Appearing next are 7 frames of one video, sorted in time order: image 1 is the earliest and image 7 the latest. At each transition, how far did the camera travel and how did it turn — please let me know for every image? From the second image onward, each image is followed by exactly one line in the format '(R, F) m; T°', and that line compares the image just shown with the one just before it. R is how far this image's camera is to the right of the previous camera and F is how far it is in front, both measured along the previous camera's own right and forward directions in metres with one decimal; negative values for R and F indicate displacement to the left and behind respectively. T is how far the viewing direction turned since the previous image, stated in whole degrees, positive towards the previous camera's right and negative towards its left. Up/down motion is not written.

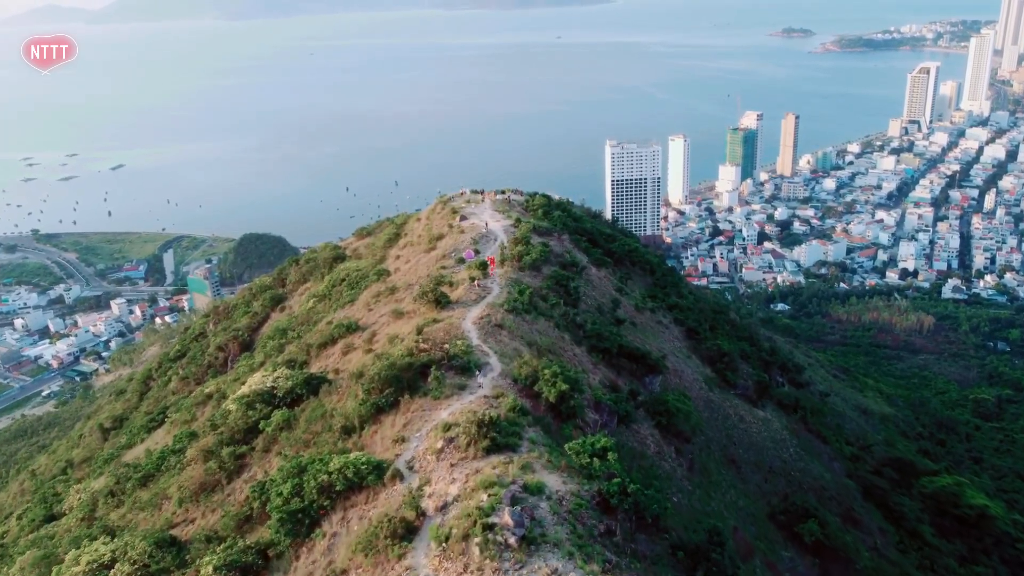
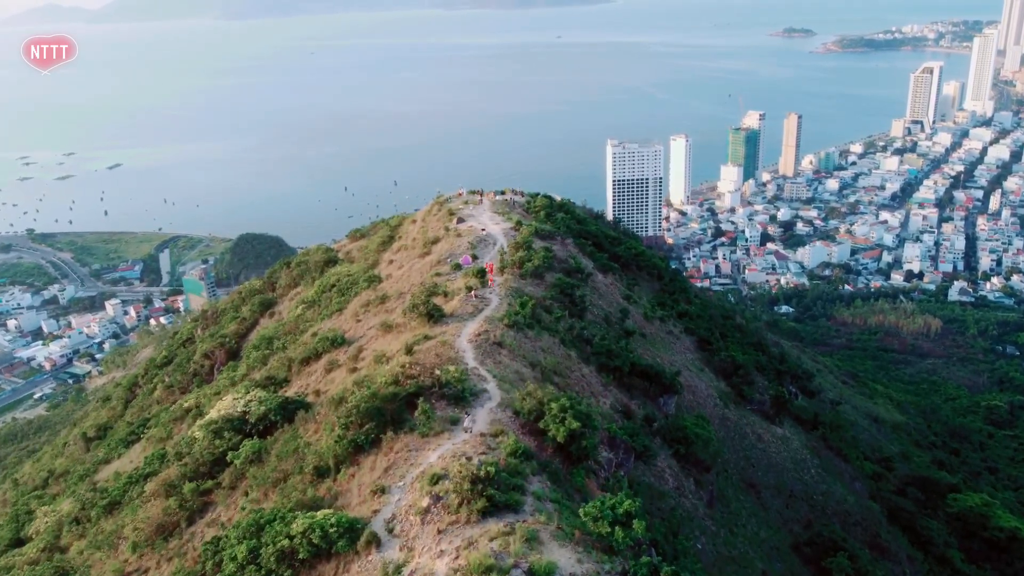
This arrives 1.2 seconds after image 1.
(0.0, +1.0) m; 0°
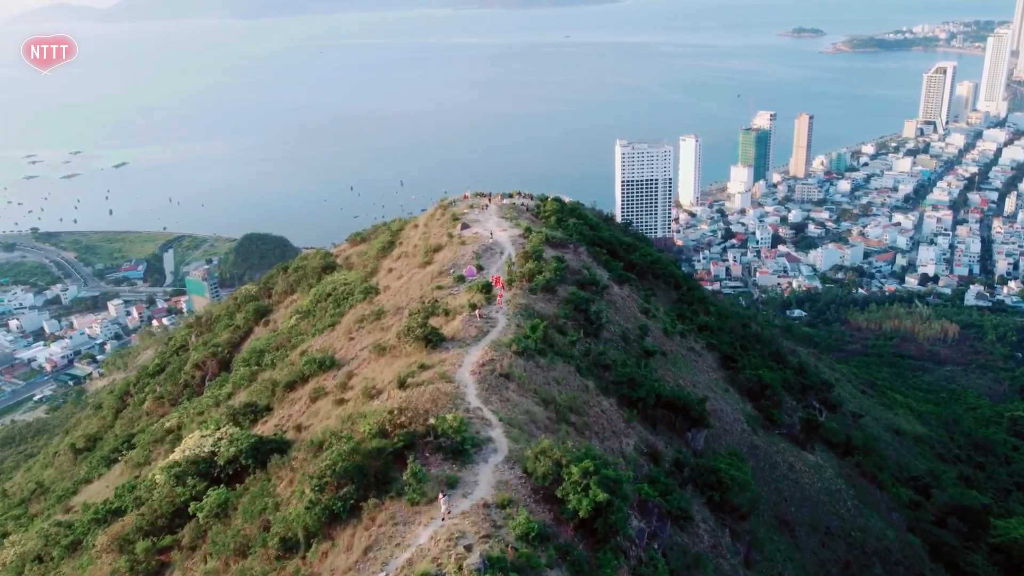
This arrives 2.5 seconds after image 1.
(0.0, +1.1) m; -1°
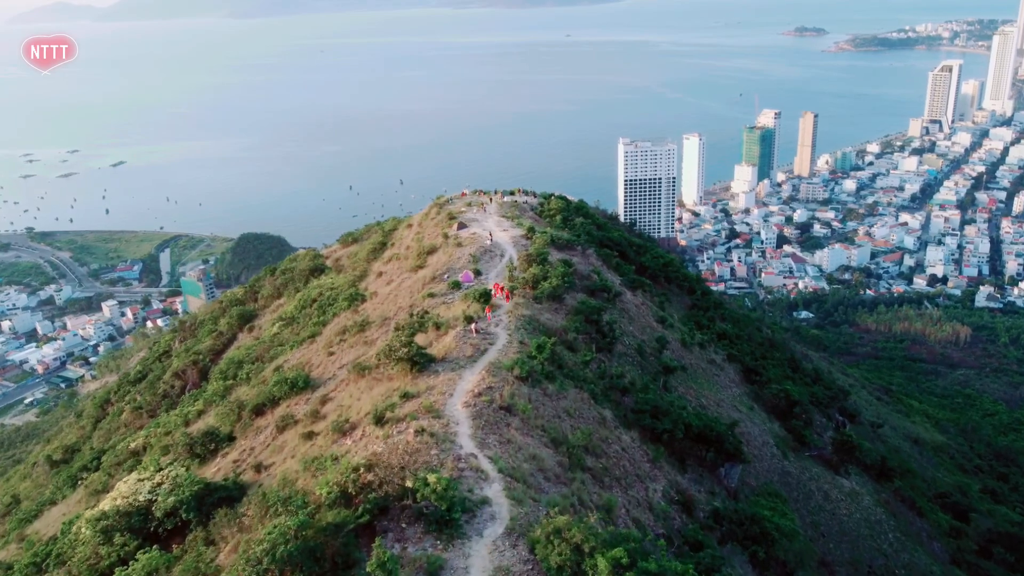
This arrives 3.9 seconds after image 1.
(0.0, +1.2) m; 0°
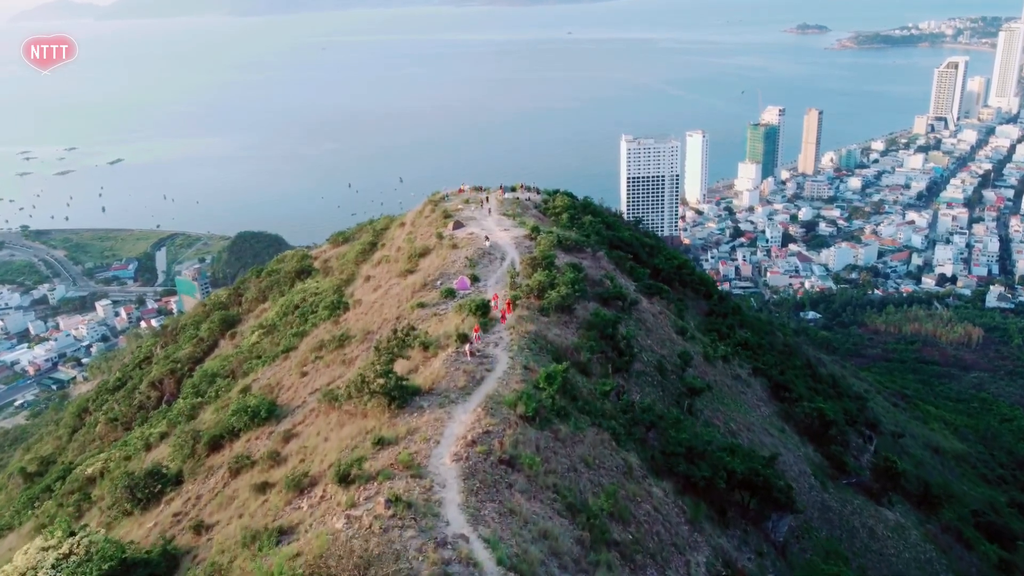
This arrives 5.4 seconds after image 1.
(0.0, +1.2) m; 0°
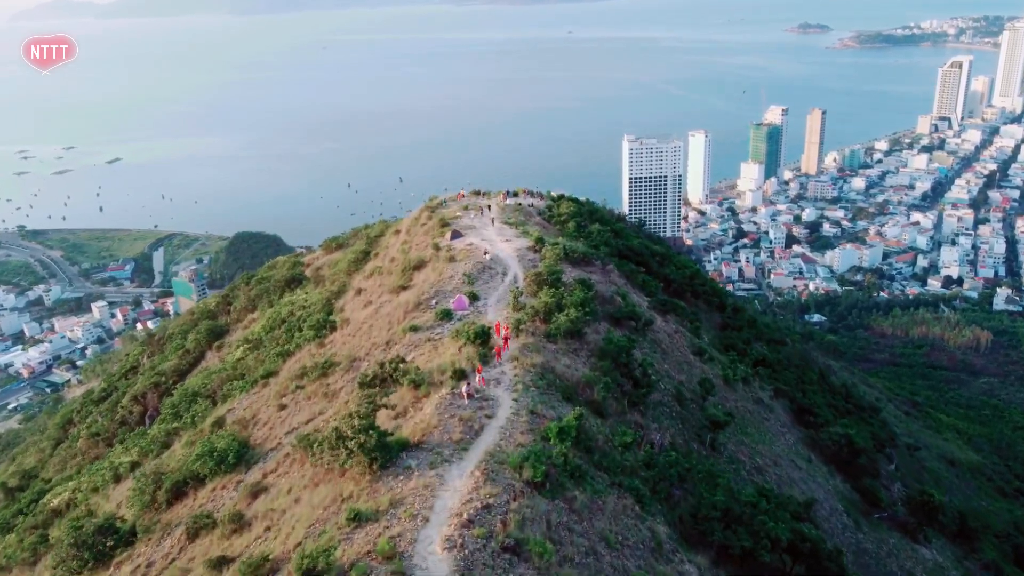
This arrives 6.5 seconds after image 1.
(0.0, +0.8) m; 0°
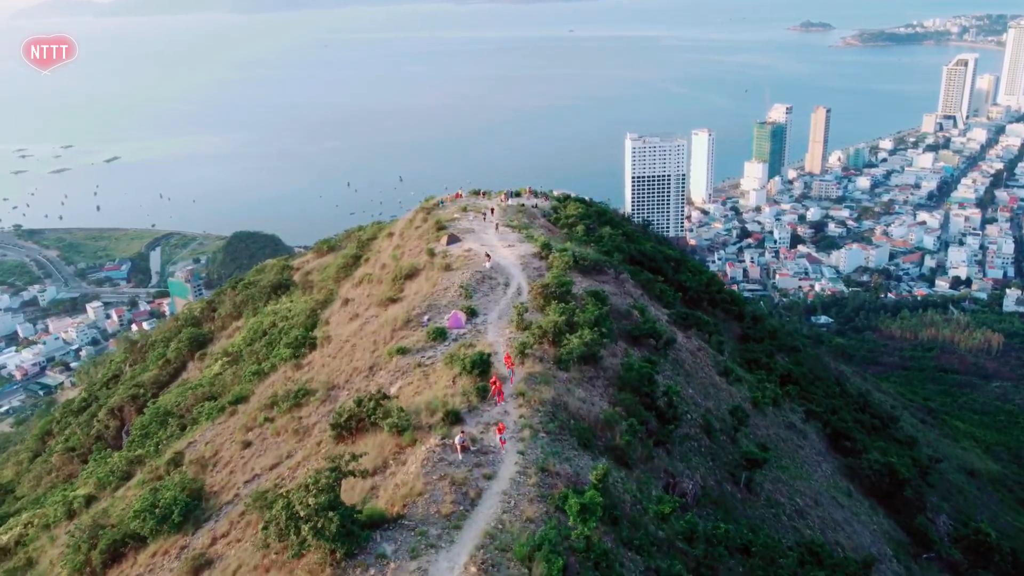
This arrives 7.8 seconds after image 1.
(0.0, +1.0) m; 0°
